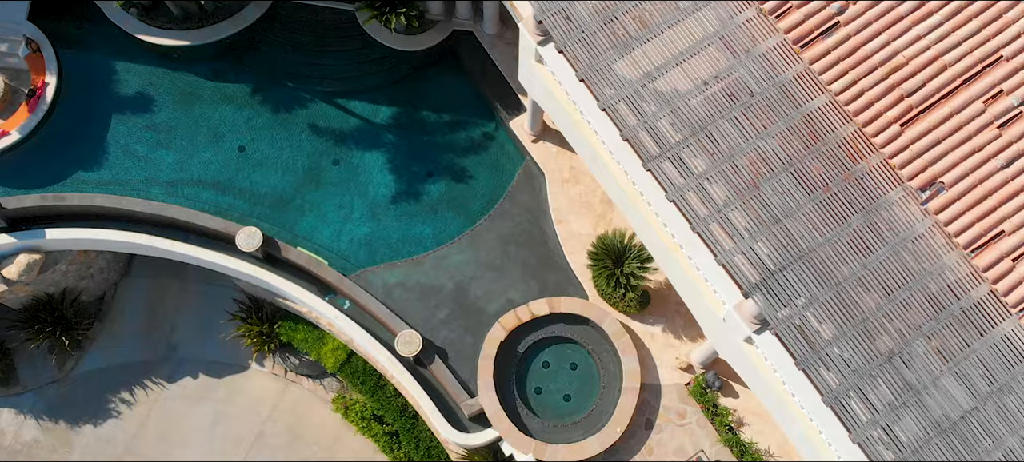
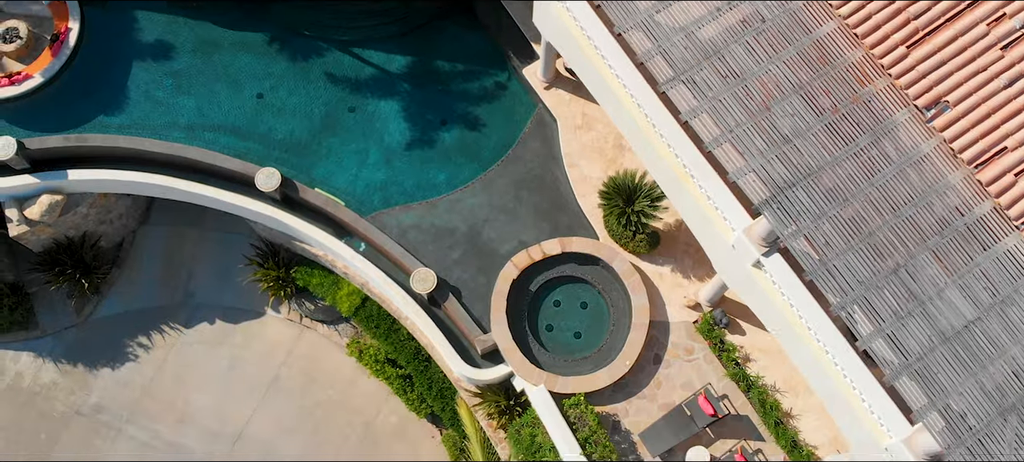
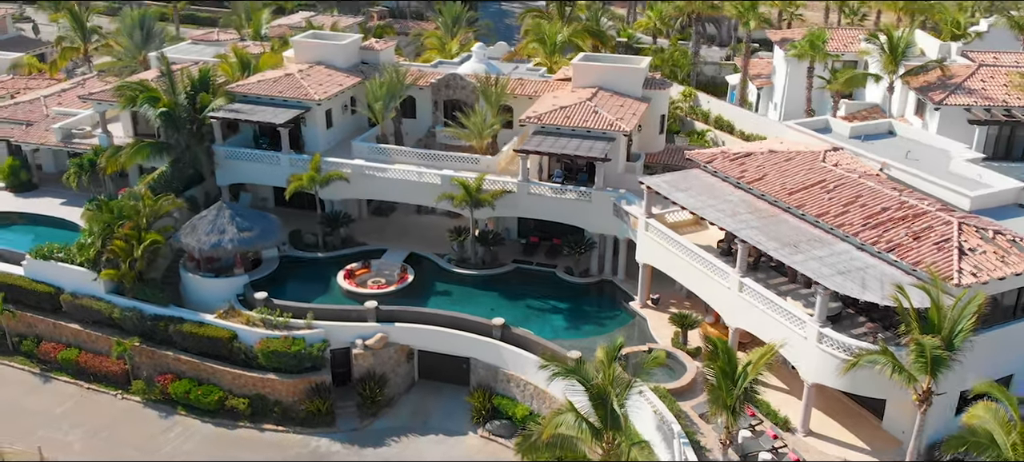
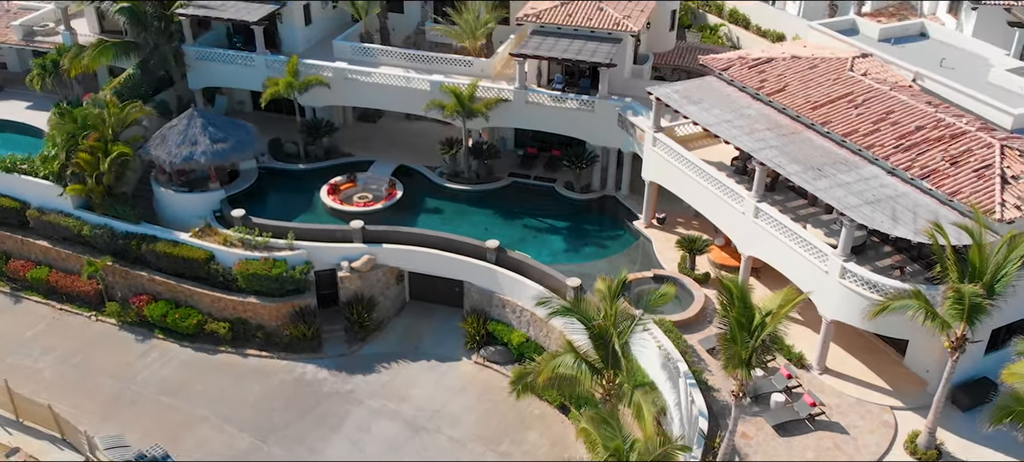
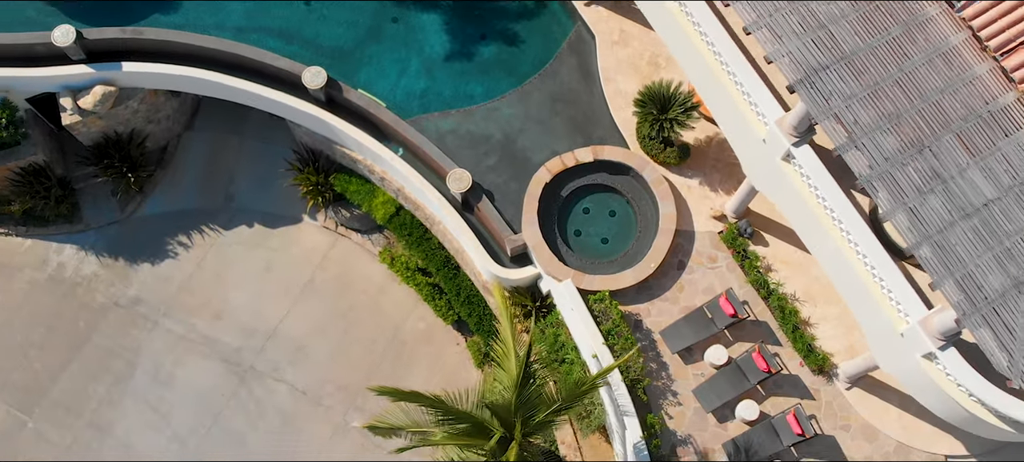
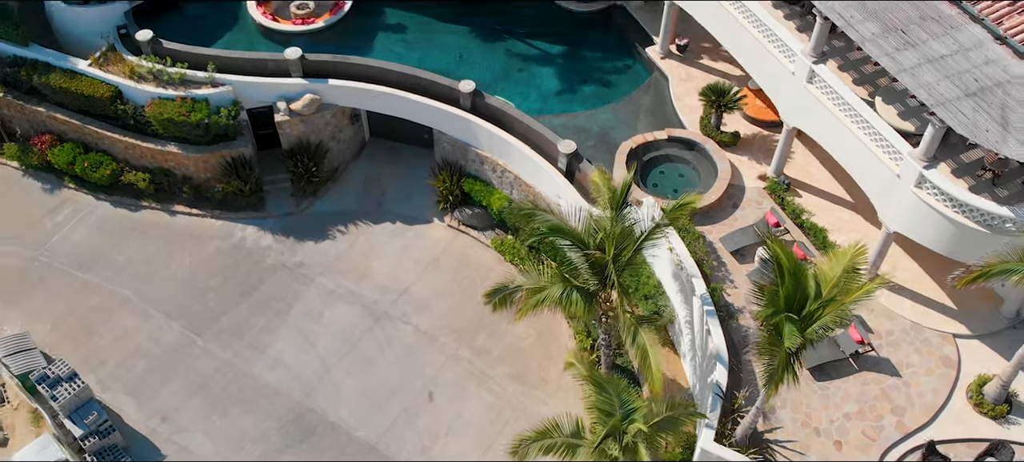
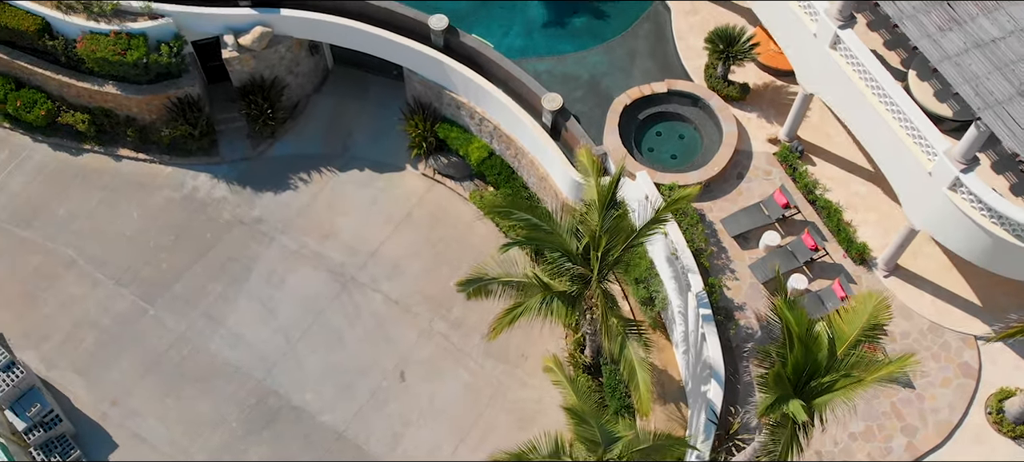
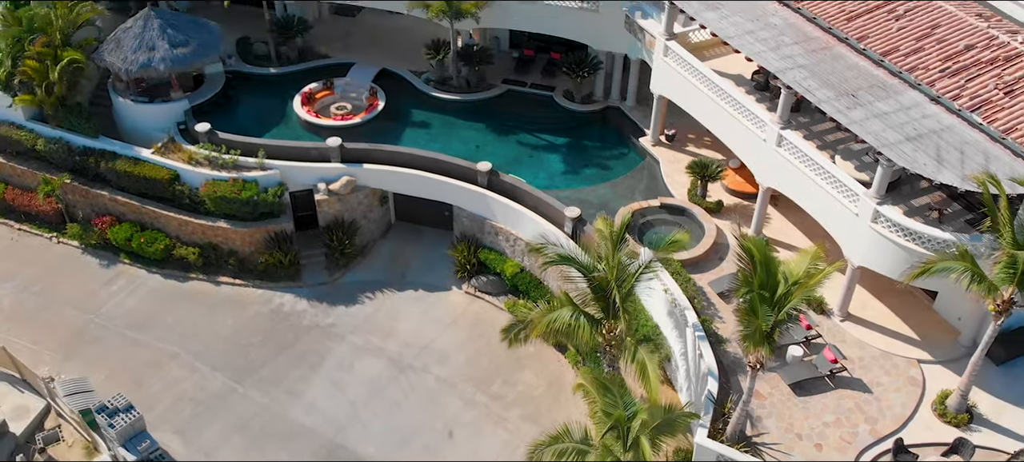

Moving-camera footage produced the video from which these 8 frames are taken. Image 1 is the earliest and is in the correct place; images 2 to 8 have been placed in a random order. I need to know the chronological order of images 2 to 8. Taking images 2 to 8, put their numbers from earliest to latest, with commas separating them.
2, 5, 7, 6, 8, 4, 3
